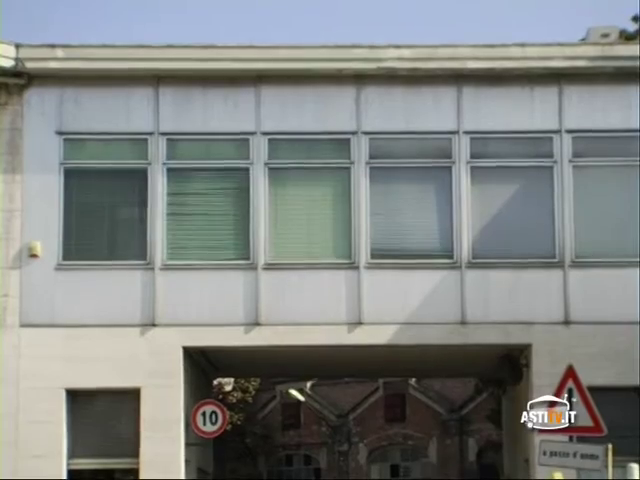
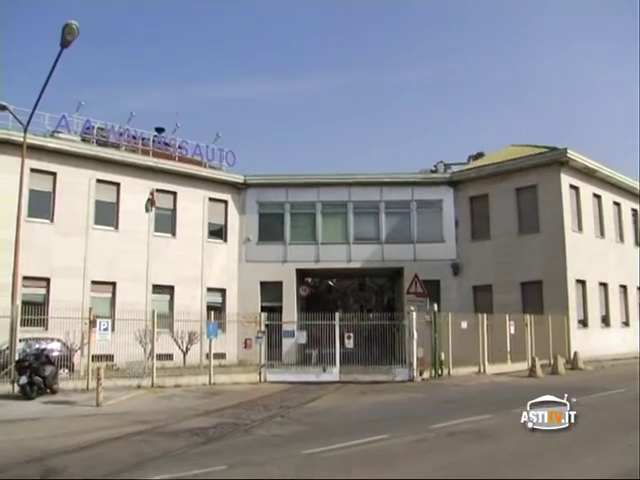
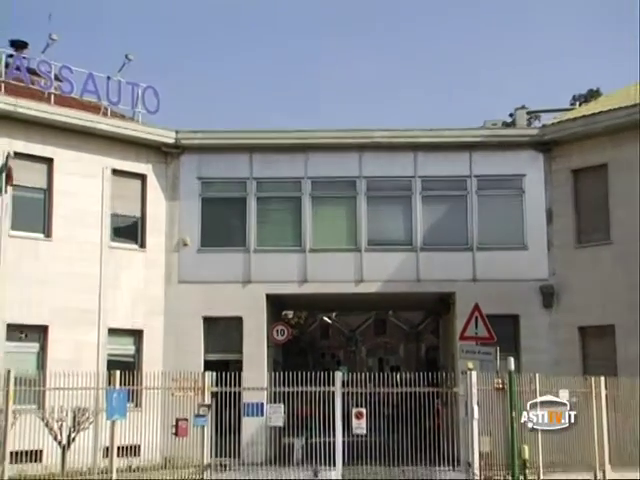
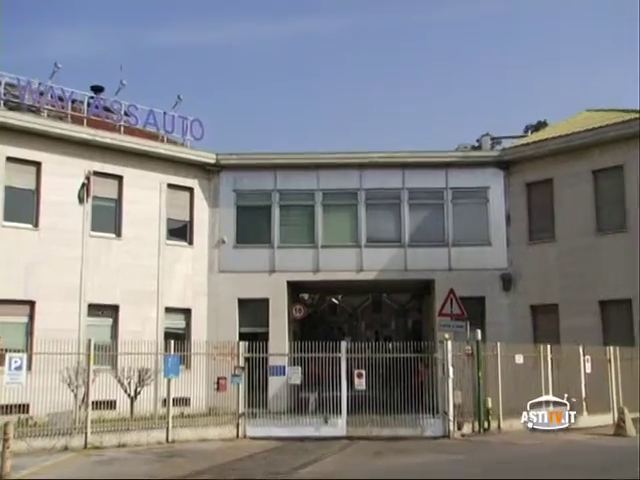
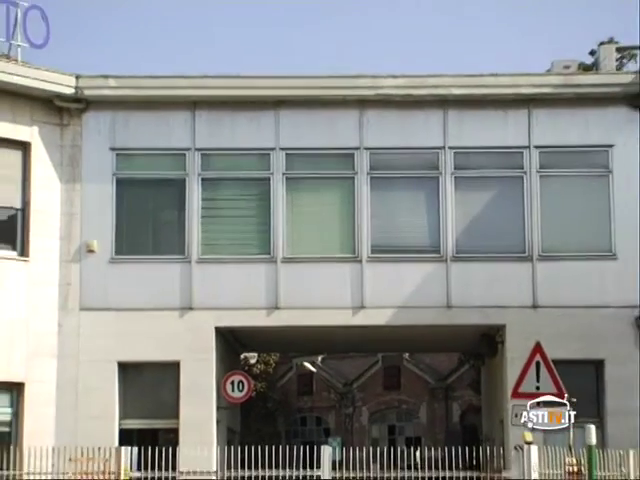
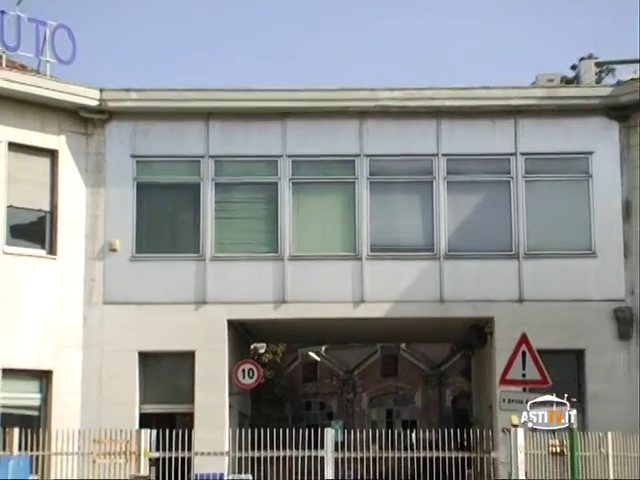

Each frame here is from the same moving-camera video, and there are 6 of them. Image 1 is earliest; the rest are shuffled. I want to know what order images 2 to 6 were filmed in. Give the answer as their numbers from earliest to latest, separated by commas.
5, 6, 3, 4, 2
